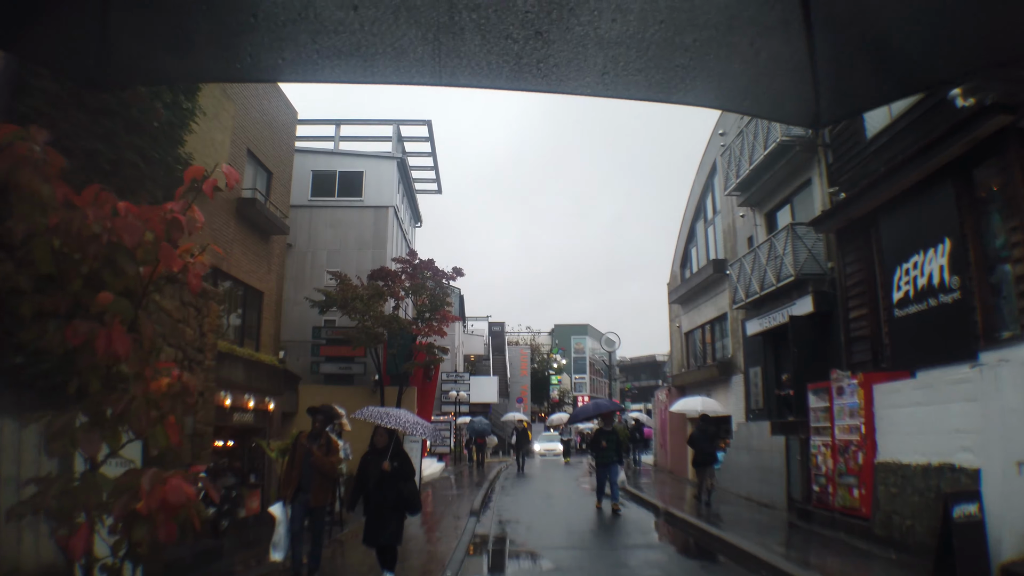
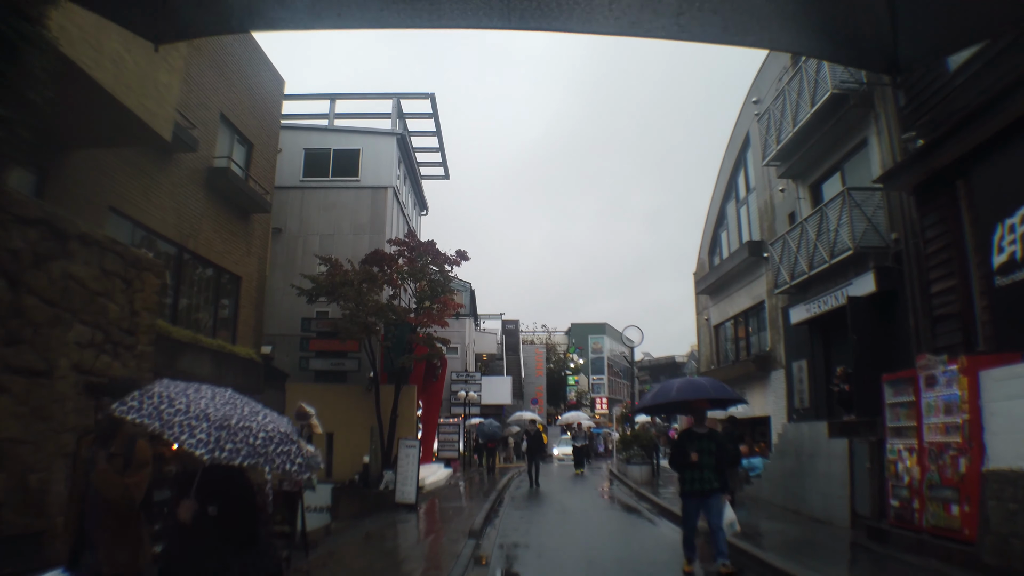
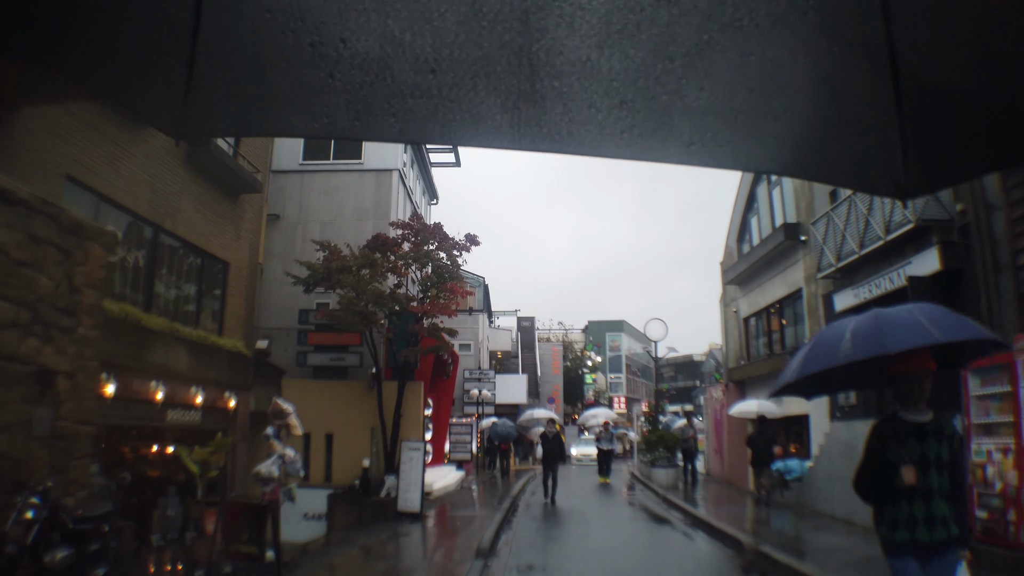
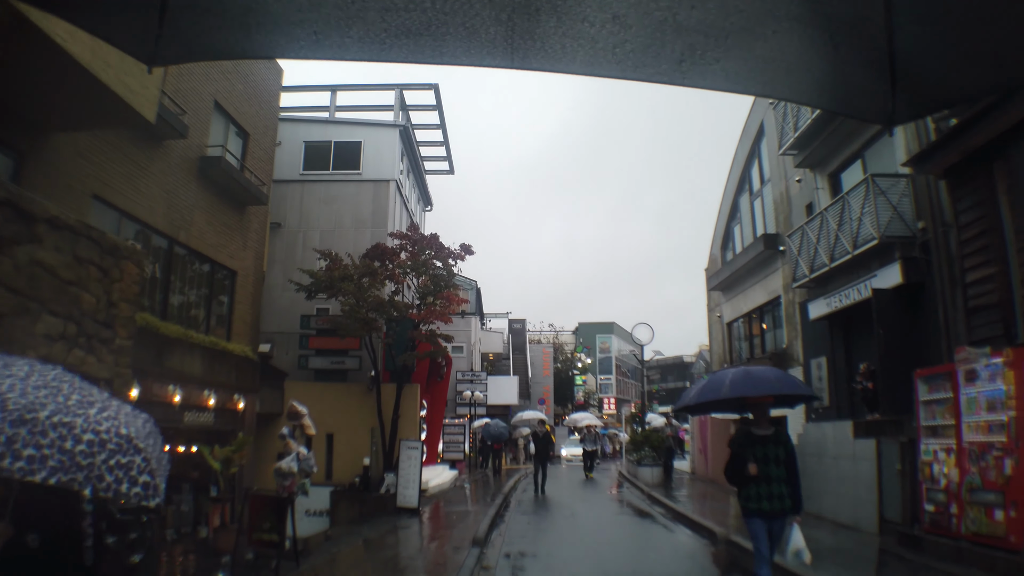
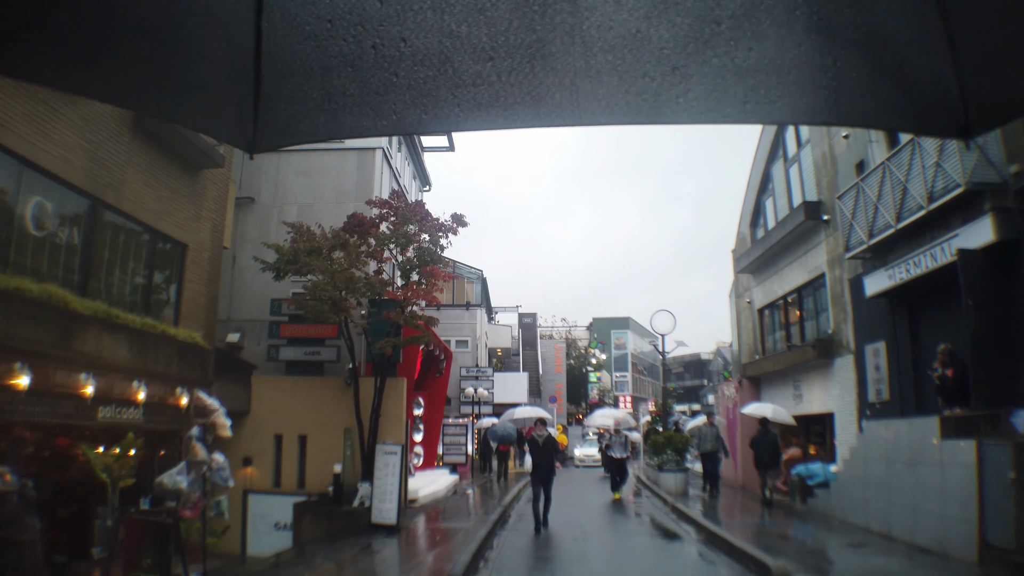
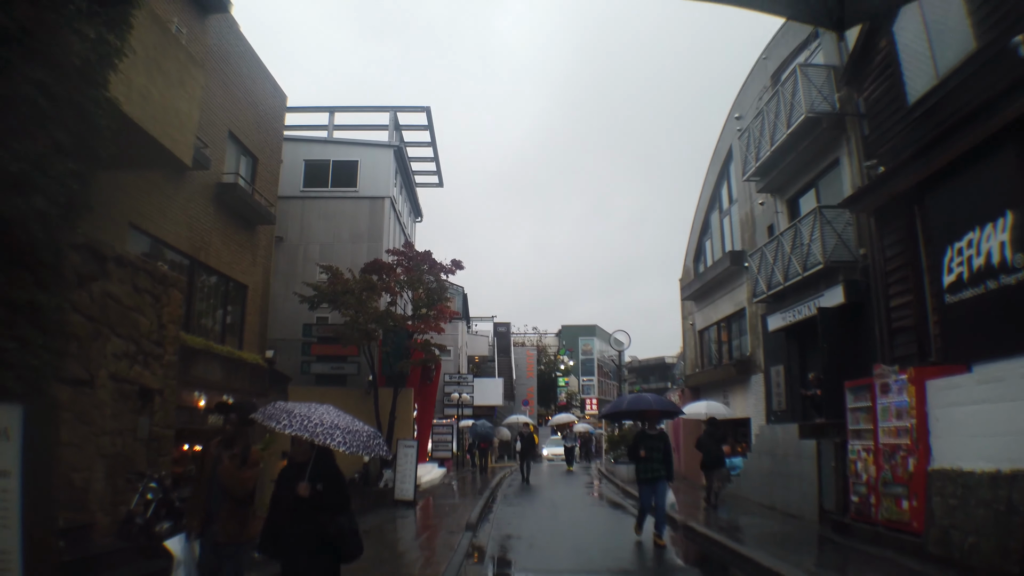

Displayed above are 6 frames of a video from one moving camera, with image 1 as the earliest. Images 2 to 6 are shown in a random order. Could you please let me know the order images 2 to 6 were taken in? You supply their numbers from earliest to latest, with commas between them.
6, 2, 4, 3, 5
